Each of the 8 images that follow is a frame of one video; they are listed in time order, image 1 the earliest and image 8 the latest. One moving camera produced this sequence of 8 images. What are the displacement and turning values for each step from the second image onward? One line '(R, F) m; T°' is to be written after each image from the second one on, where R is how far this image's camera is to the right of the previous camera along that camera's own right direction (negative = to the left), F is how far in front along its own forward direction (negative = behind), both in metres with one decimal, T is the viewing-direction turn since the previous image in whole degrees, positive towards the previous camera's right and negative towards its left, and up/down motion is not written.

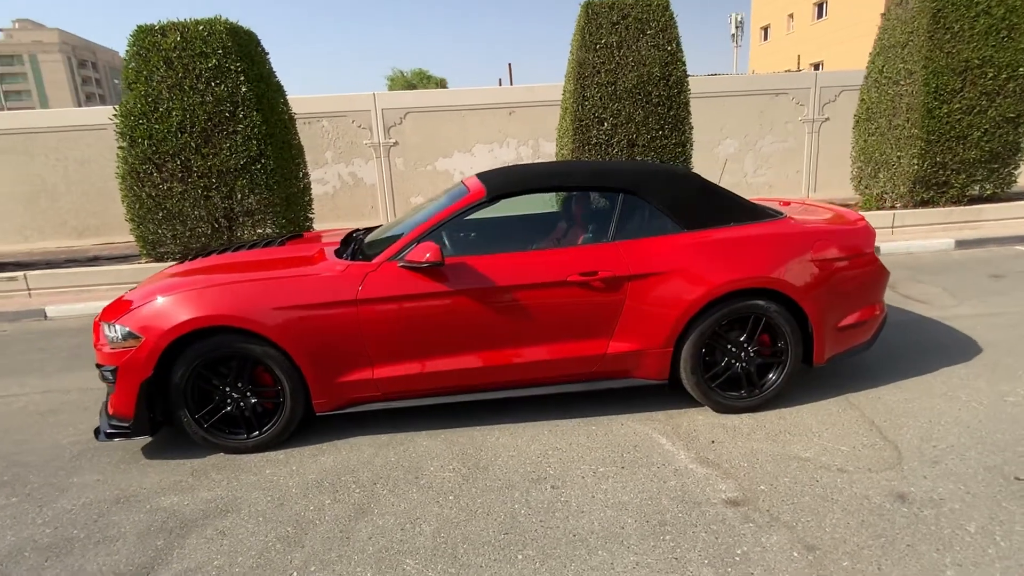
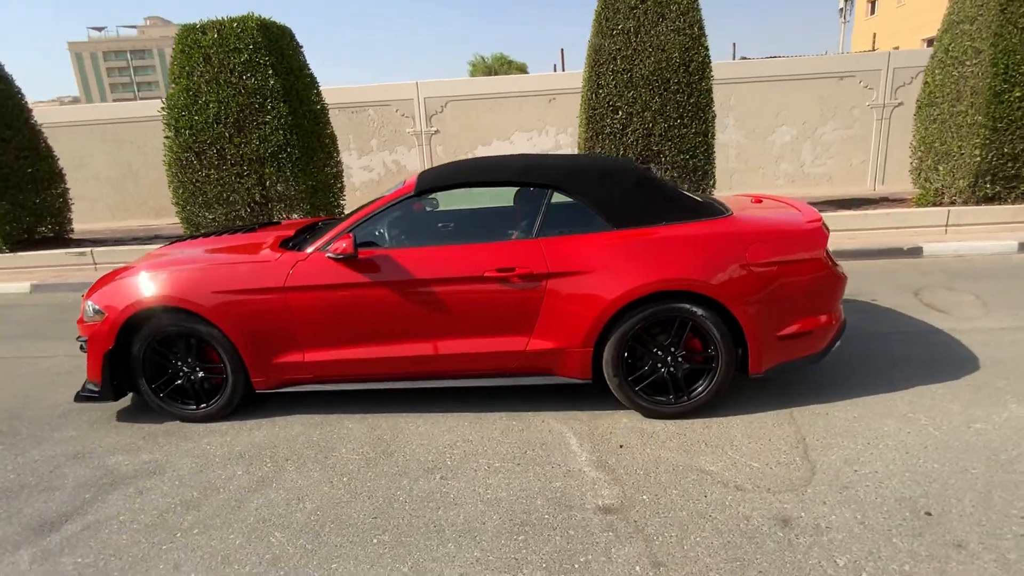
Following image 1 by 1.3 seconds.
(+1.0, 0.0) m; -8°
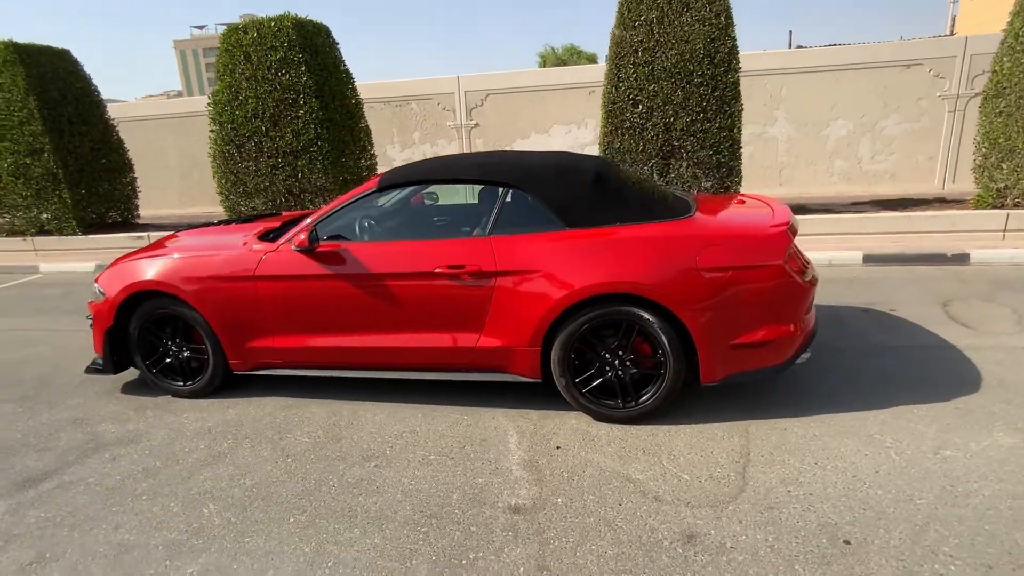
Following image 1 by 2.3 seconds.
(+0.7, 0.0) m; -7°
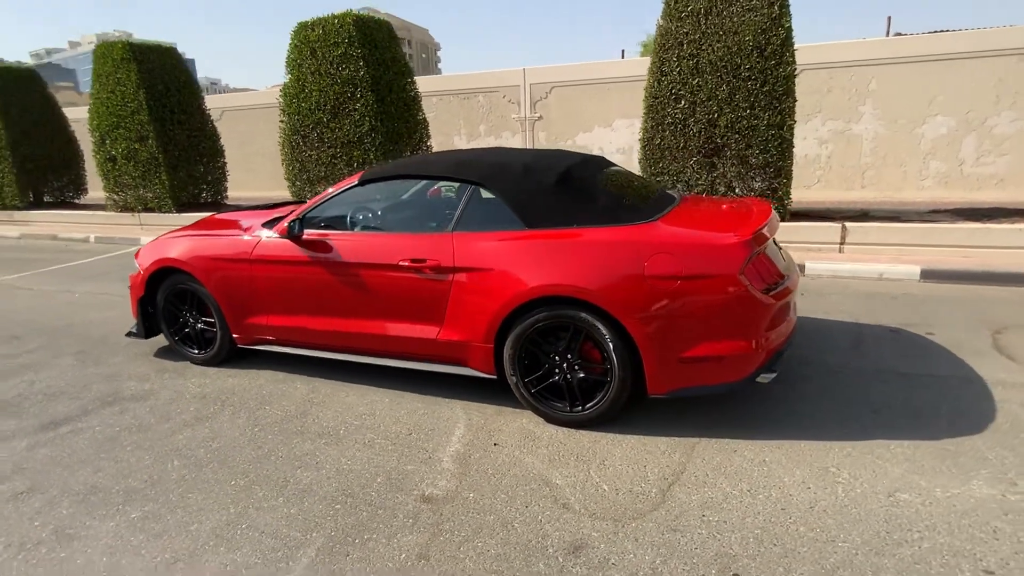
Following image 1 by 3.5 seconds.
(+0.8, 0.0) m; -10°
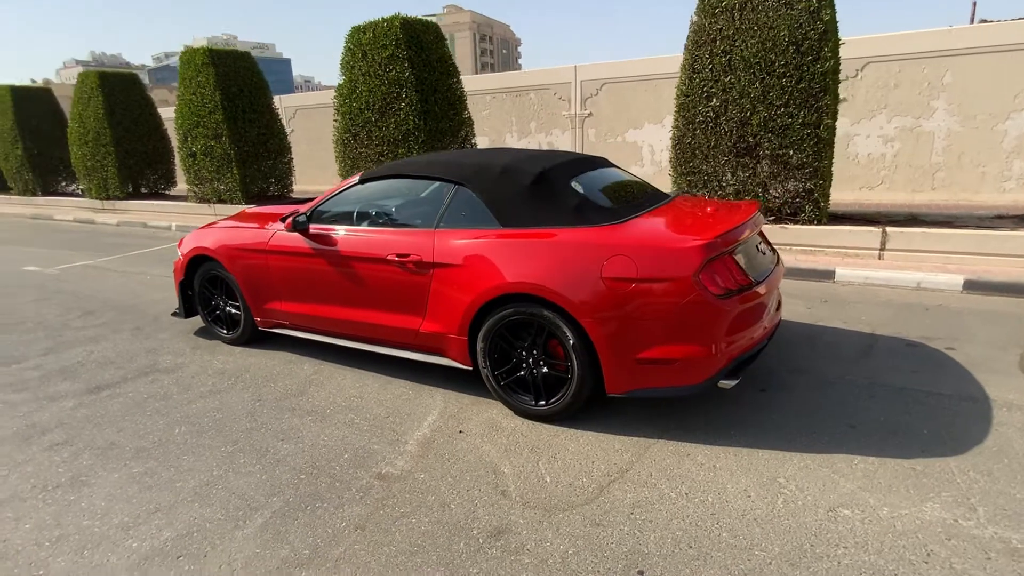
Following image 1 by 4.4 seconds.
(+0.6, -0.1) m; -7°
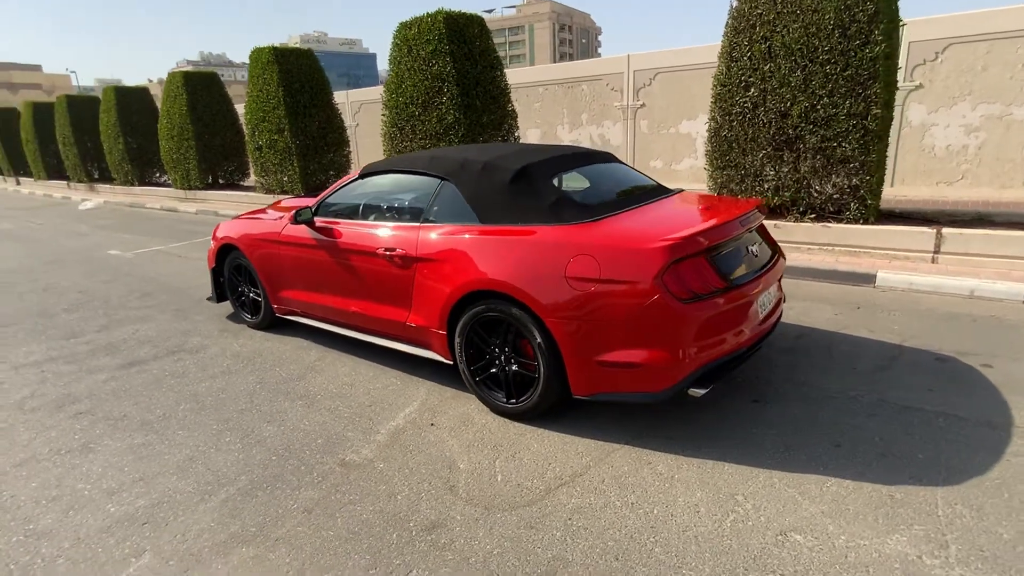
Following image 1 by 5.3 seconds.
(+0.6, +0.1) m; -7°
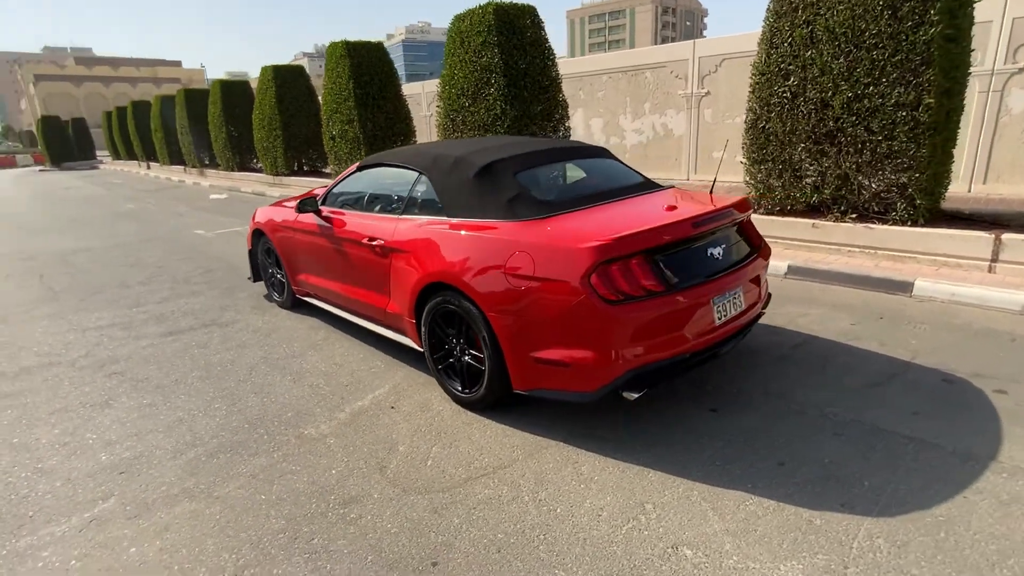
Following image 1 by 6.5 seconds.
(+0.8, 0.0) m; -9°
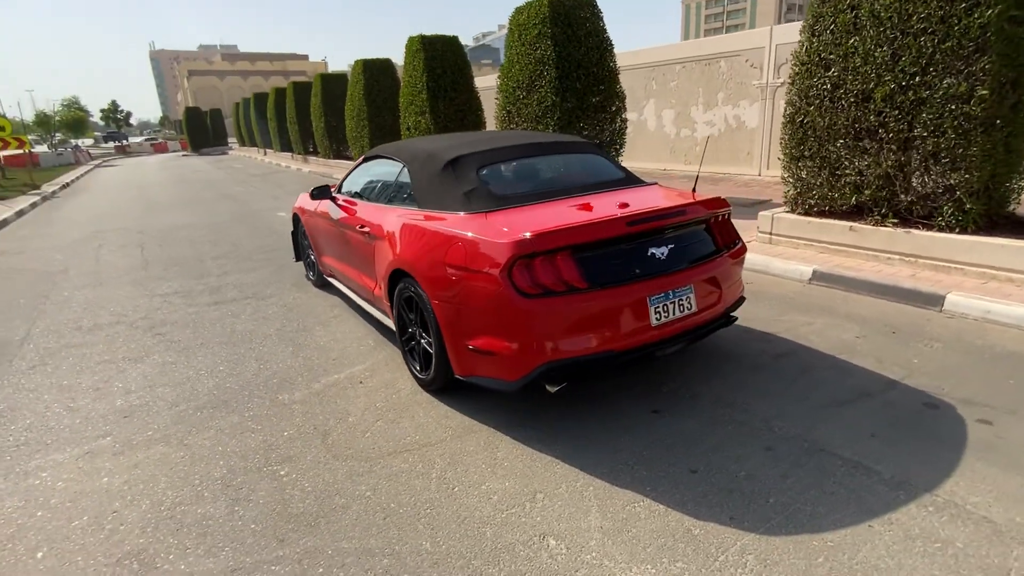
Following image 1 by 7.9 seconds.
(+0.9, 0.0) m; -10°
